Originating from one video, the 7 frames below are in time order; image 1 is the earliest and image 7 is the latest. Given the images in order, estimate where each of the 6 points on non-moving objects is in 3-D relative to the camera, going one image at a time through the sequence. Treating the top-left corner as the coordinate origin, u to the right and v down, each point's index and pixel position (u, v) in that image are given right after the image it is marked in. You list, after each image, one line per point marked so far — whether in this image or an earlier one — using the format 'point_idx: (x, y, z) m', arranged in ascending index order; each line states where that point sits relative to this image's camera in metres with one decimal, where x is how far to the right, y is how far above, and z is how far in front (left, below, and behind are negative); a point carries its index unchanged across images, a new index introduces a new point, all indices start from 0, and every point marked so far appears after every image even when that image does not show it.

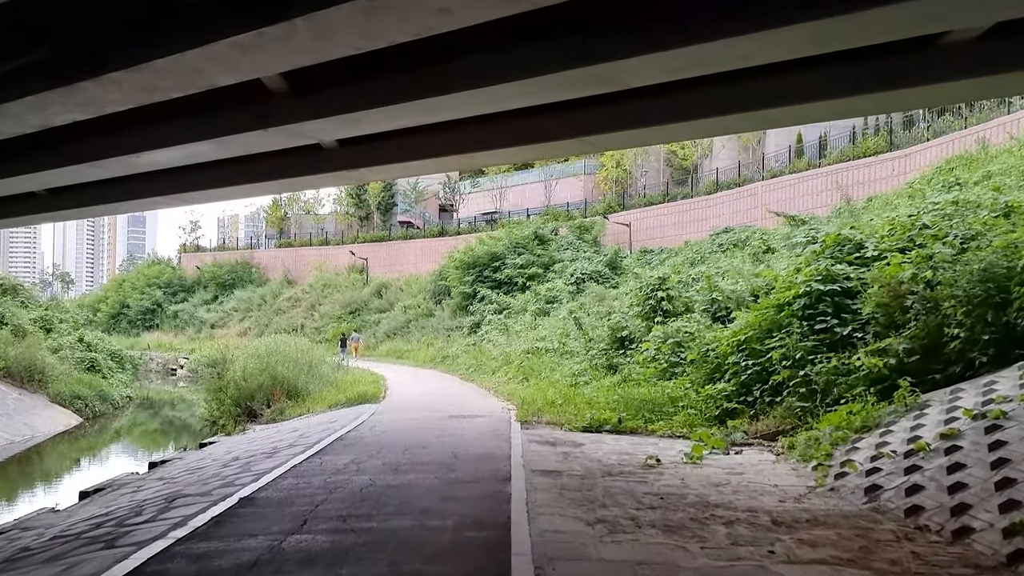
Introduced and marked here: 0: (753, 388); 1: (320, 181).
0: (+3.4, -1.4, +10.6) m
1: (-3.1, +1.7, +12.3) m
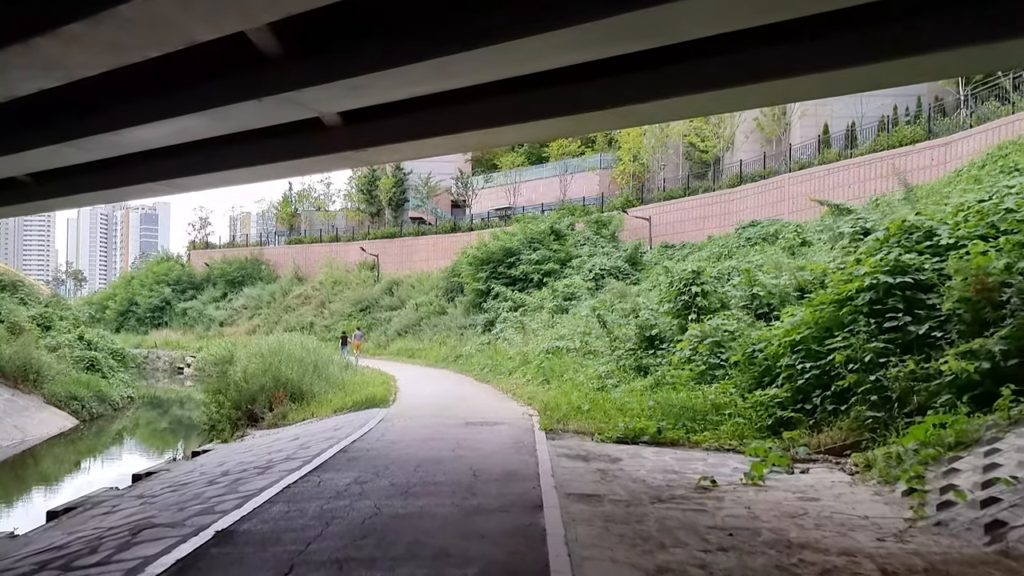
0: (+3.7, -1.3, +9.3) m
1: (-2.8, +1.8, +11.1) m
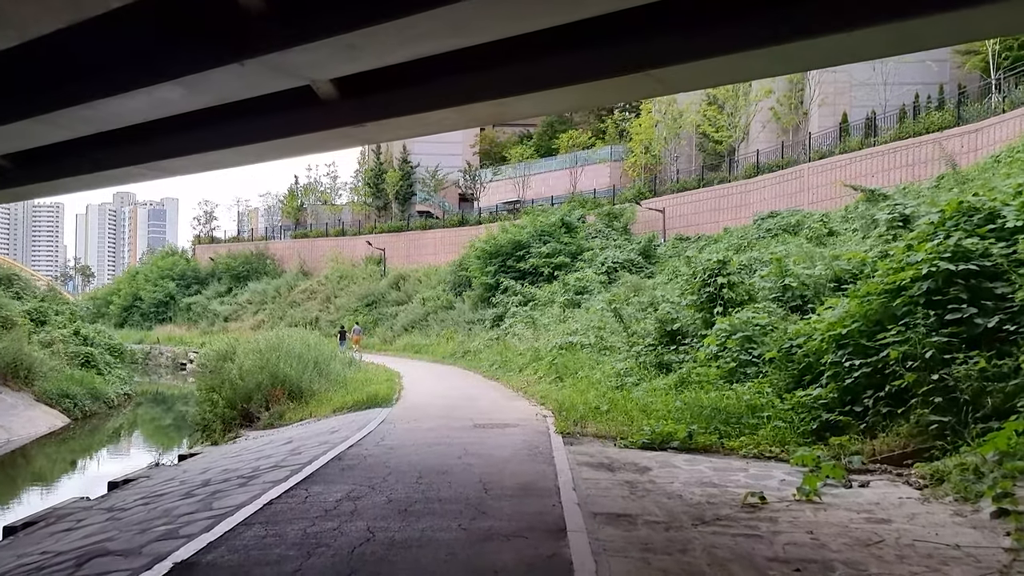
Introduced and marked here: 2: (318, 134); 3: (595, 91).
0: (+3.9, -1.2, +8.3) m
1: (-2.6, +2.0, +10.2) m
2: (-2.5, +2.0, +9.7) m
3: (+0.9, +2.0, +7.6) m
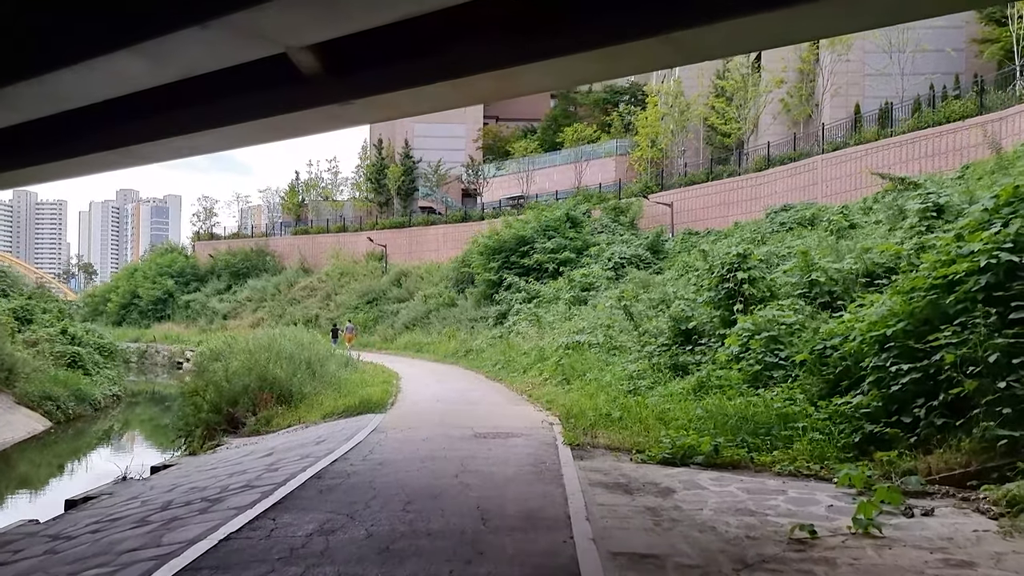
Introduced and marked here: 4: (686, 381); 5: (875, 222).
0: (+3.9, -1.1, +7.3) m
1: (-2.6, +2.0, +9.2) m
2: (-2.5, +2.0, +8.7) m
3: (+0.9, +2.1, +6.7) m
4: (+2.5, -1.4, +10.9) m
5: (+7.8, +1.4, +16.1) m
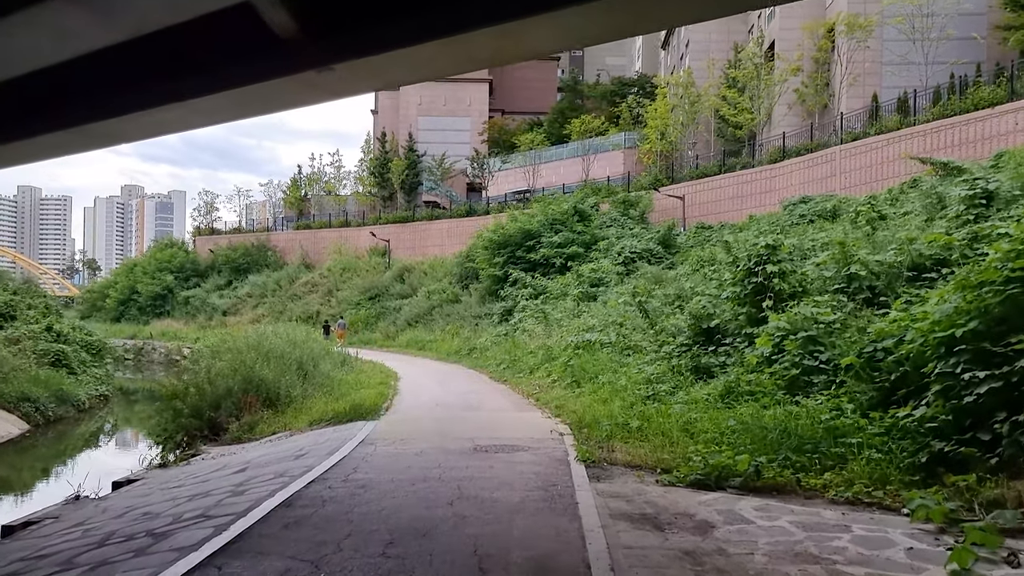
0: (+4.0, -1.1, +6.2) m
1: (-2.5, +2.1, +8.1) m
2: (-2.4, +2.1, +7.6) m
3: (+0.9, +2.1, +5.5) m
4: (+2.6, -1.3, +9.8) m
5: (+7.9, +1.5, +14.9) m
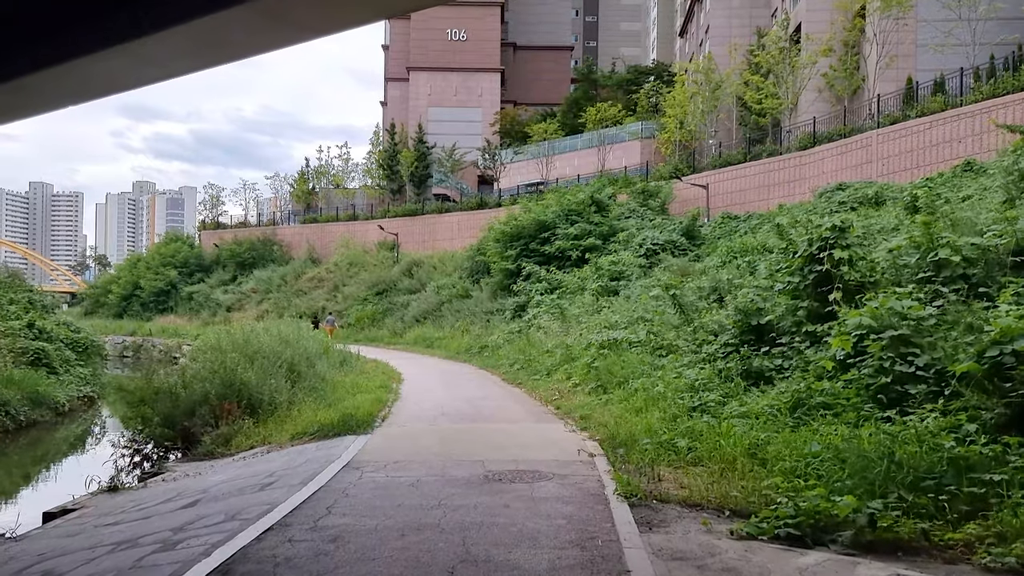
0: (+4.1, -1.0, +4.5) m
1: (-2.3, +2.2, +6.4) m
2: (-2.3, +2.2, +5.9) m
3: (+1.1, +2.2, +3.8) m
4: (+2.8, -1.2, +8.0) m
5: (+8.2, +1.7, +13.0) m
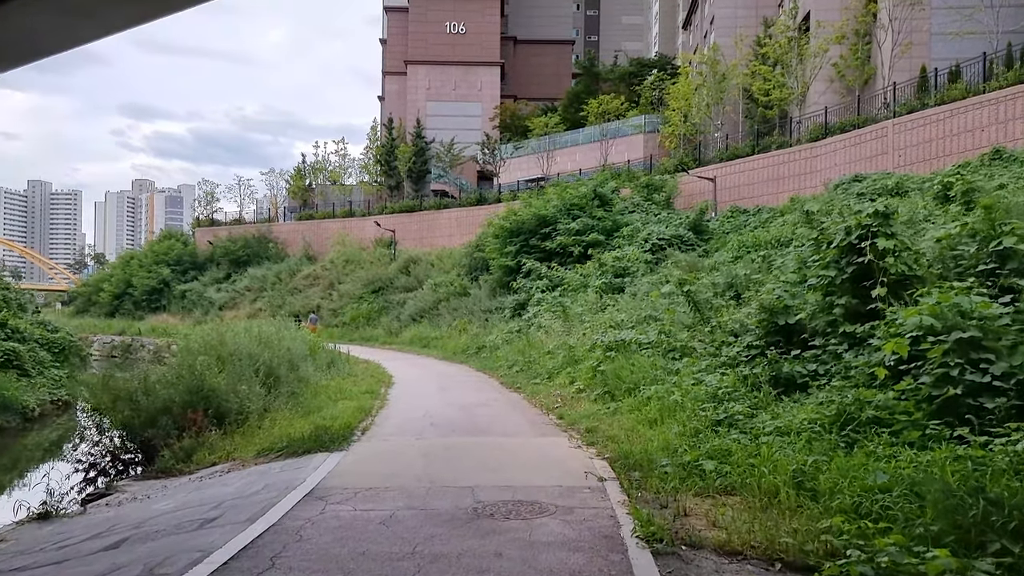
0: (+4.1, -0.9, +3.3) m
1: (-2.4, +2.3, +5.3) m
2: (-2.3, +2.2, +4.8) m
3: (+1.0, +2.3, +2.7) m
4: (+2.8, -1.1, +6.9) m
5: (+8.1, +1.7, +11.9) m
